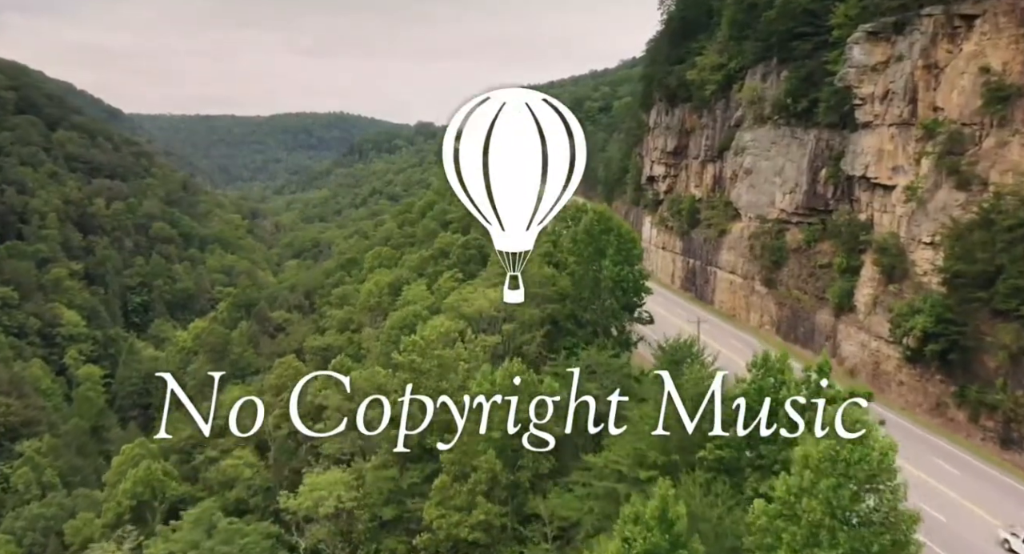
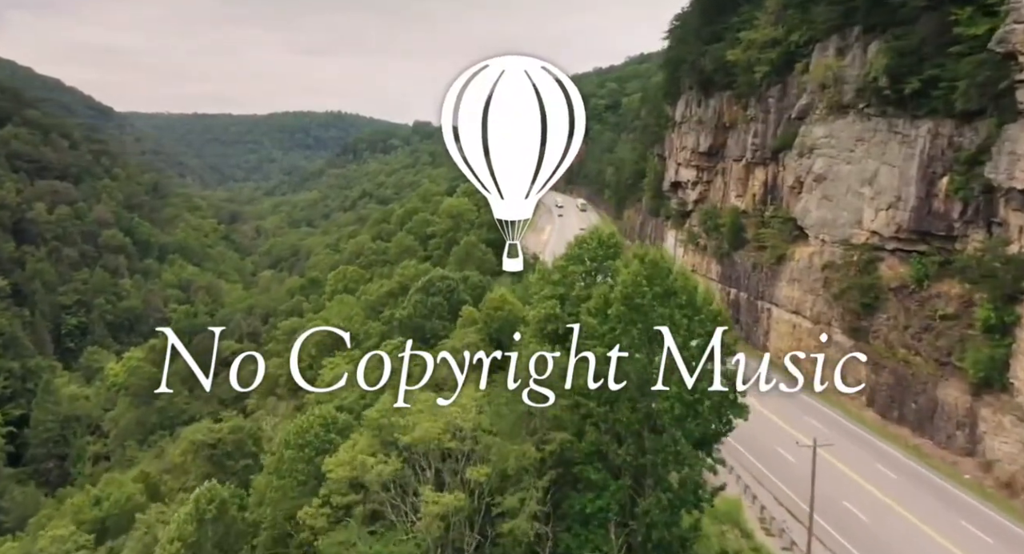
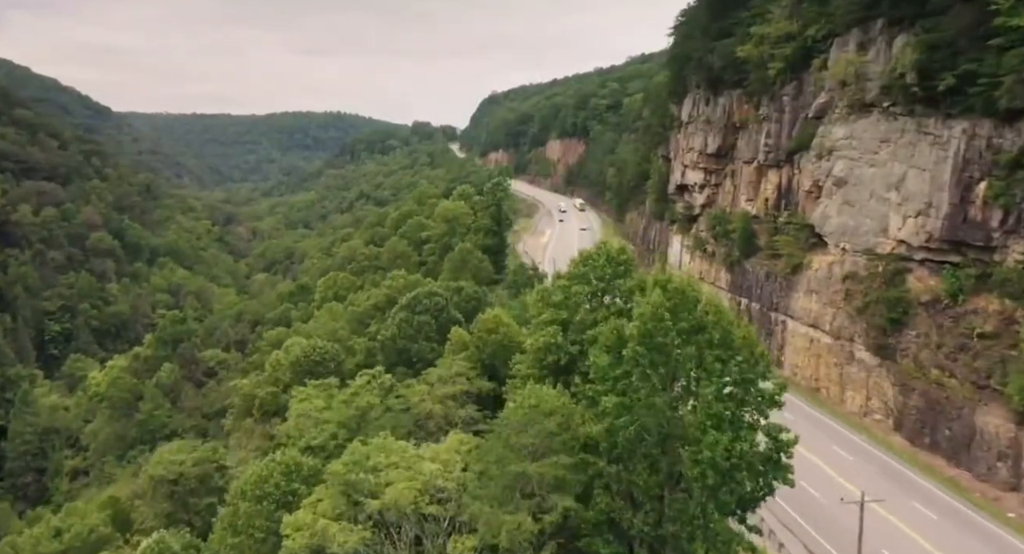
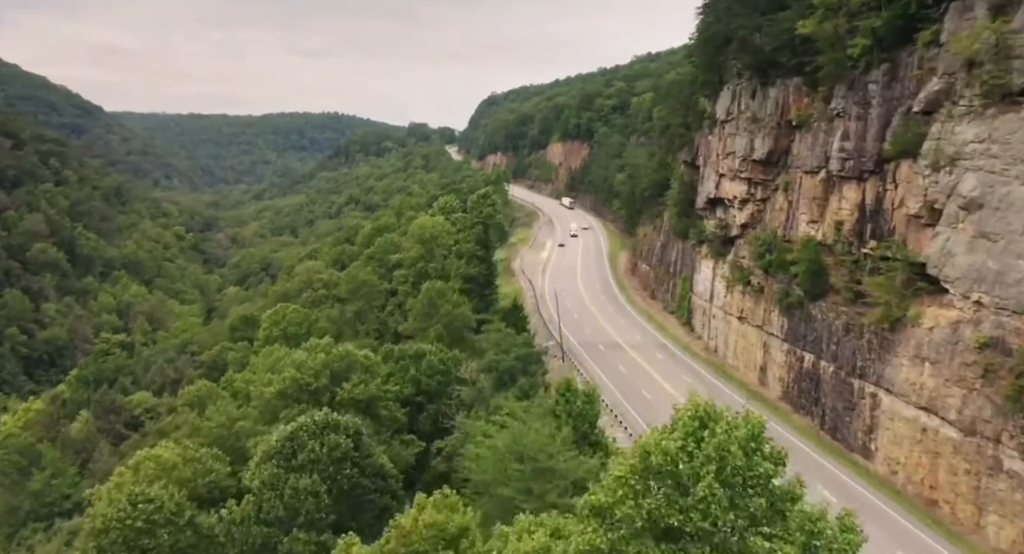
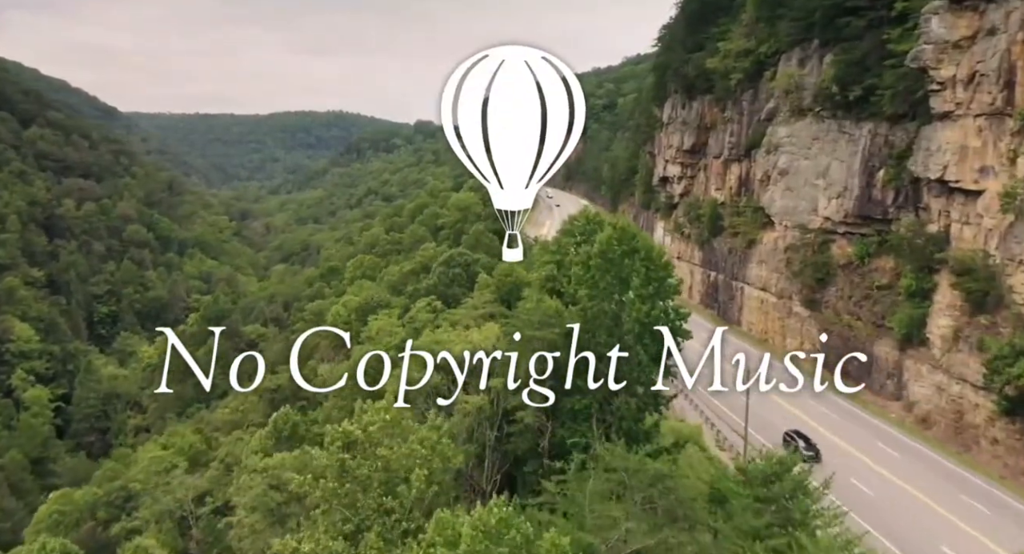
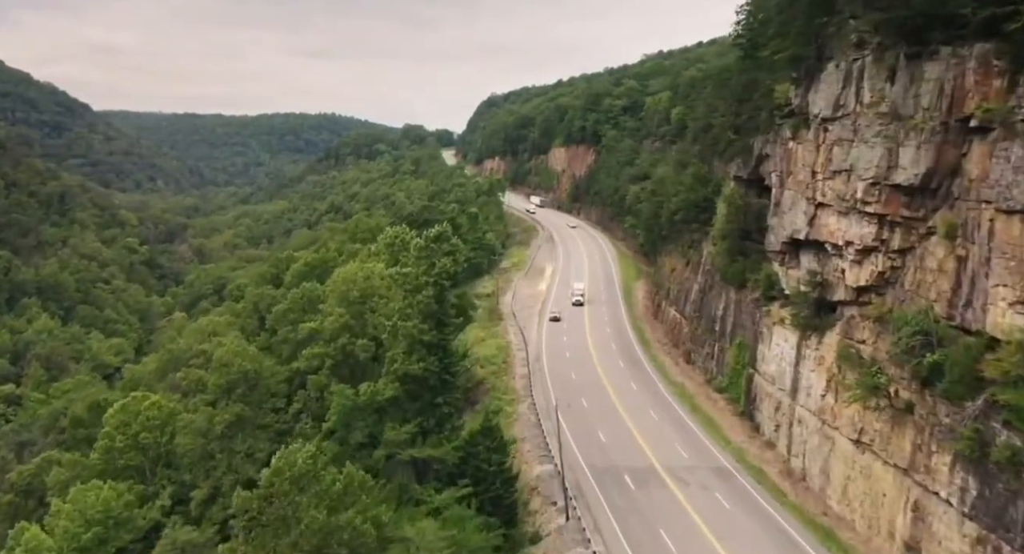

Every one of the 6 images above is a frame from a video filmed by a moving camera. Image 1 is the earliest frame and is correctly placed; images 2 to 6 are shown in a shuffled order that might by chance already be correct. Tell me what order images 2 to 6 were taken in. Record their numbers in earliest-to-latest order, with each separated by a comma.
5, 2, 3, 4, 6
